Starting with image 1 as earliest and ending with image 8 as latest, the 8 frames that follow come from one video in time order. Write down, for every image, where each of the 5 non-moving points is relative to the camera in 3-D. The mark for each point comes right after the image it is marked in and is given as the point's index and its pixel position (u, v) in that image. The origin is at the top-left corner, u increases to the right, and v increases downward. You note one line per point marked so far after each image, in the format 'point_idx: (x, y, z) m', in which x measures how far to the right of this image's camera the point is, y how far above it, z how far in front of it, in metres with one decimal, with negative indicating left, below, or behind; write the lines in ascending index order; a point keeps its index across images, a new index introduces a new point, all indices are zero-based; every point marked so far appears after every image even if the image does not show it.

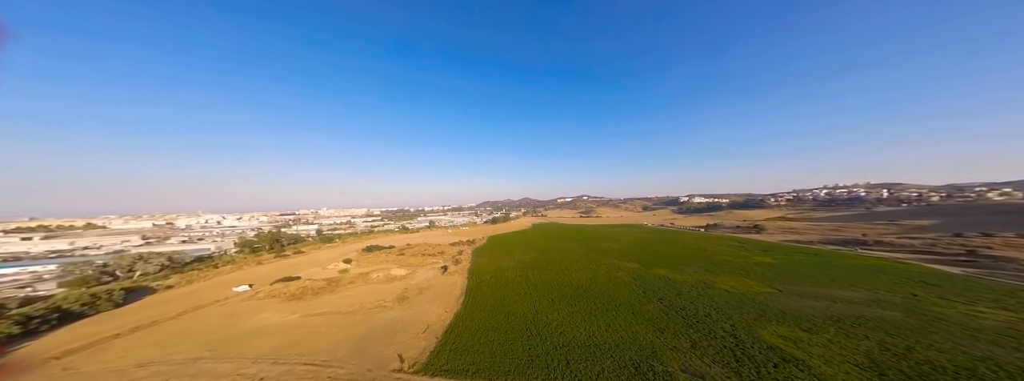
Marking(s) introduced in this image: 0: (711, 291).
0: (+7.9, -3.9, +9.5) m
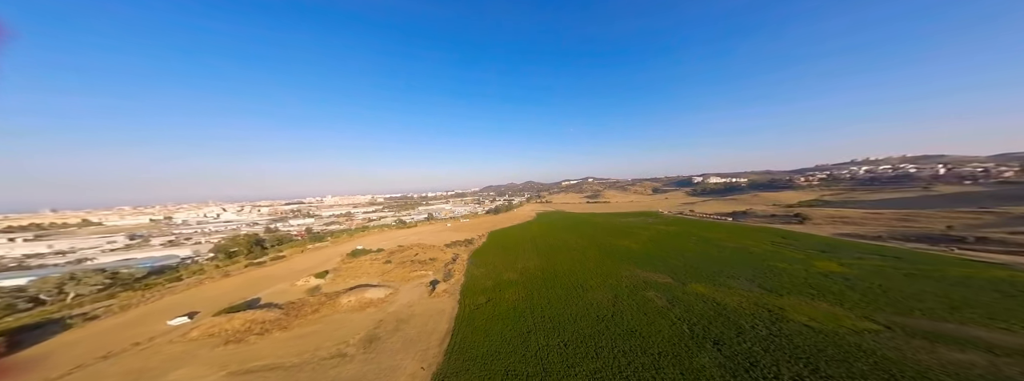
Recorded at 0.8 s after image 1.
0: (+7.8, -3.9, +6.9) m
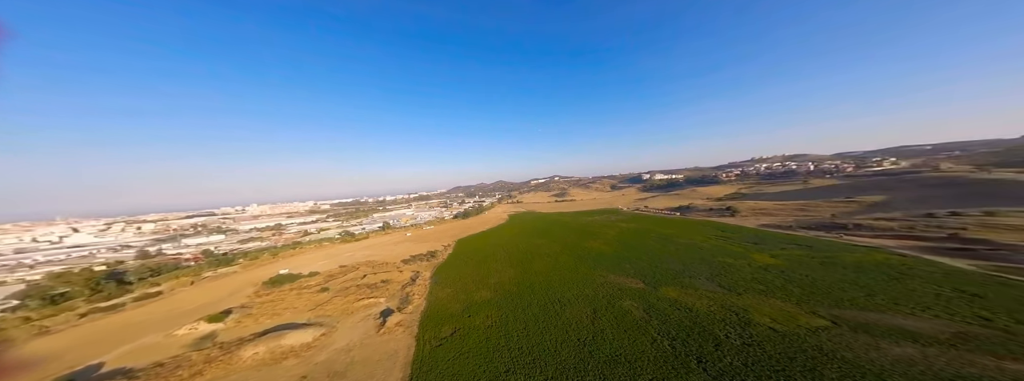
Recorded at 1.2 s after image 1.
0: (+7.1, -4.1, +7.1) m
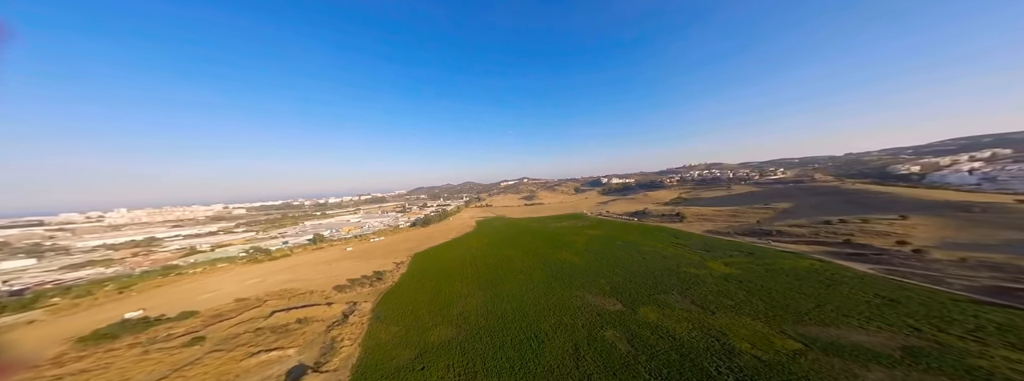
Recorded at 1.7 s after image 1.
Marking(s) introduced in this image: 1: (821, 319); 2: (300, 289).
0: (+6.5, -4.8, +6.8) m
1: (+10.5, -4.3, +8.1) m
2: (-12.9, -5.9, +14.2) m
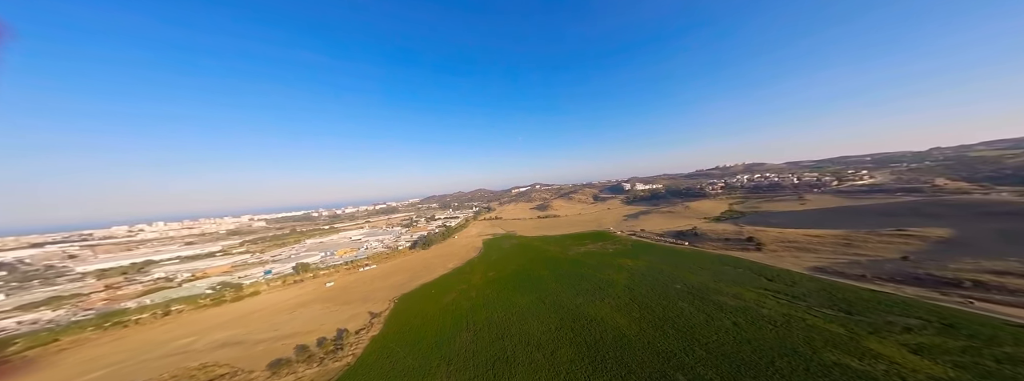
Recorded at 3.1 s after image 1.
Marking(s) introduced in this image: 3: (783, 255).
0: (+6.5, -5.7, +1.3) m
1: (+10.7, -5.2, +2.3) m
2: (-12.2, -7.4, +9.9) m
3: (+17.2, -4.1, +15.4) m
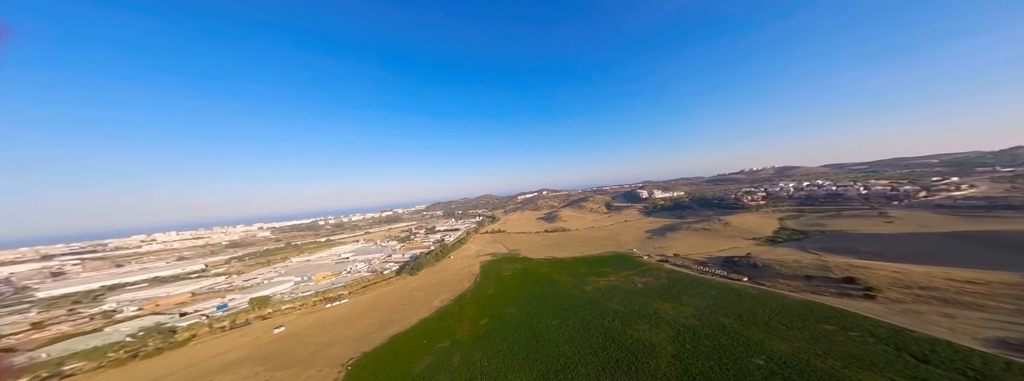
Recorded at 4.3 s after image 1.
0: (+5.8, -6.6, -3.5) m
1: (+9.9, -6.0, -2.7) m
2: (-12.6, -8.6, +5.8) m
3: (+17.0, -5.2, +10.2) m
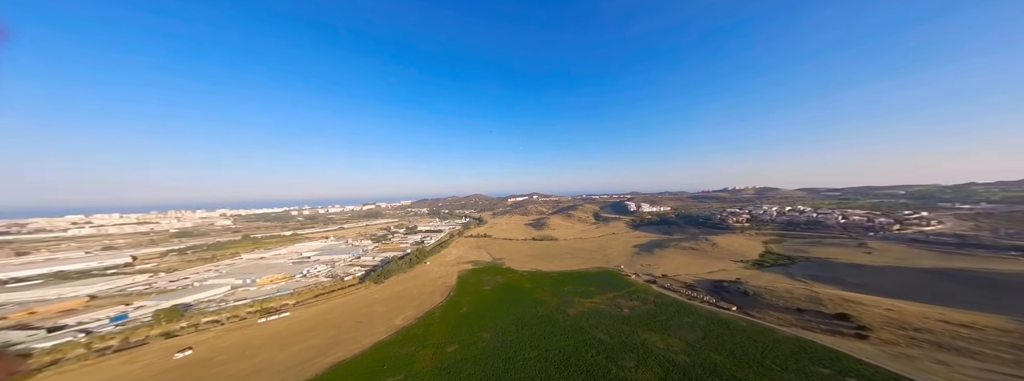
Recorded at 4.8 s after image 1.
0: (+5.3, -7.4, -5.1) m
1: (+9.5, -7.1, -4.1) m
2: (-13.6, -8.1, +3.1) m
3: (+15.8, -6.8, +9.2) m
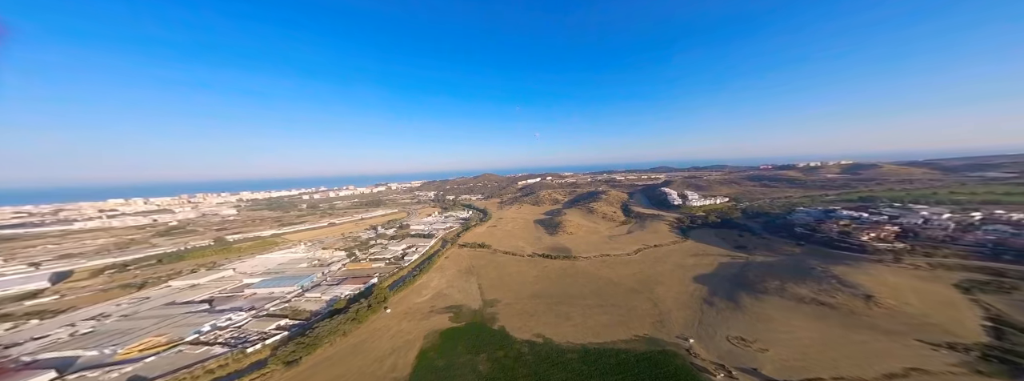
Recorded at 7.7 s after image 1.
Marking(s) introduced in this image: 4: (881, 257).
0: (+2.8, -11.6, -14.5) m
1: (+7.0, -11.1, -13.8) m
2: (-15.5, -11.6, -4.8) m
3: (+14.3, -9.3, -1.2) m
4: (+27.9, -5.1, +18.5) m
